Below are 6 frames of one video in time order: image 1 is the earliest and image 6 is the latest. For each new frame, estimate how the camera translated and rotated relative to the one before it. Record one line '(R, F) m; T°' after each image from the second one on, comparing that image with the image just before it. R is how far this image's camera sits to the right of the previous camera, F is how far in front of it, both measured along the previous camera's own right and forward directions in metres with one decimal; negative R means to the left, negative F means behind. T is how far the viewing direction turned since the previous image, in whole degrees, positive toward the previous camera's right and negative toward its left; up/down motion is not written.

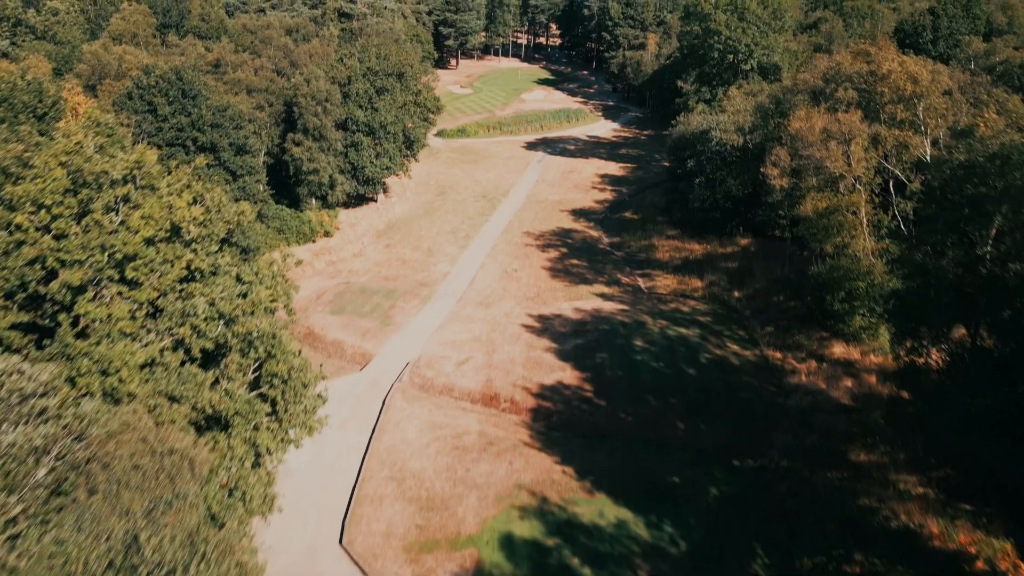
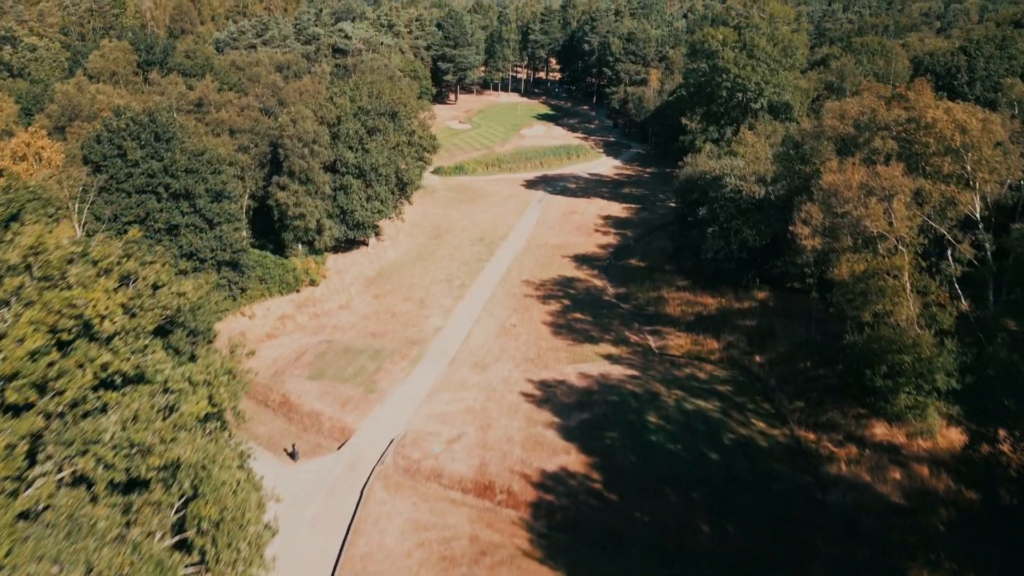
(+0.1, +2.7) m; 0°
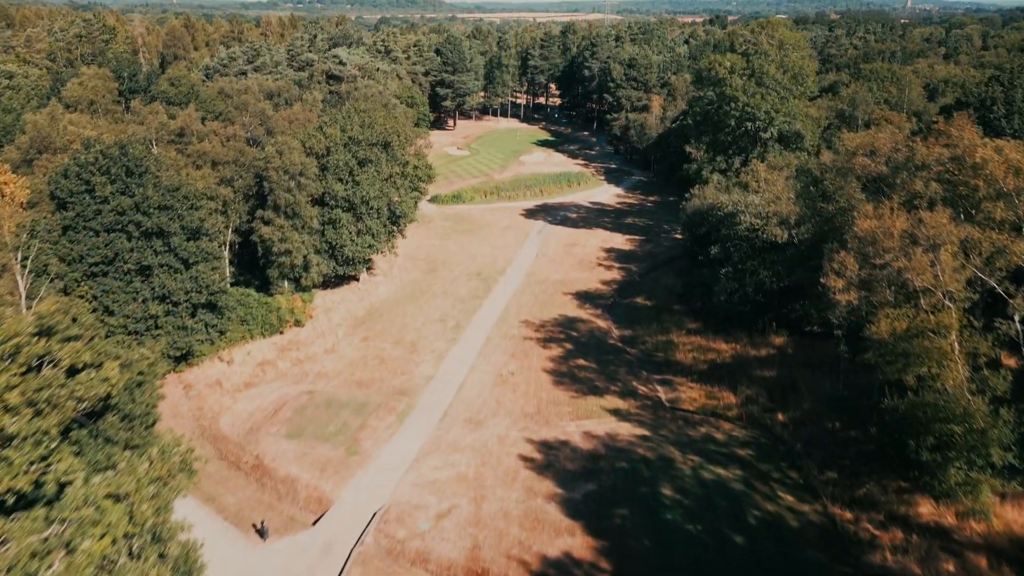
(+0.1, +2.3) m; 0°
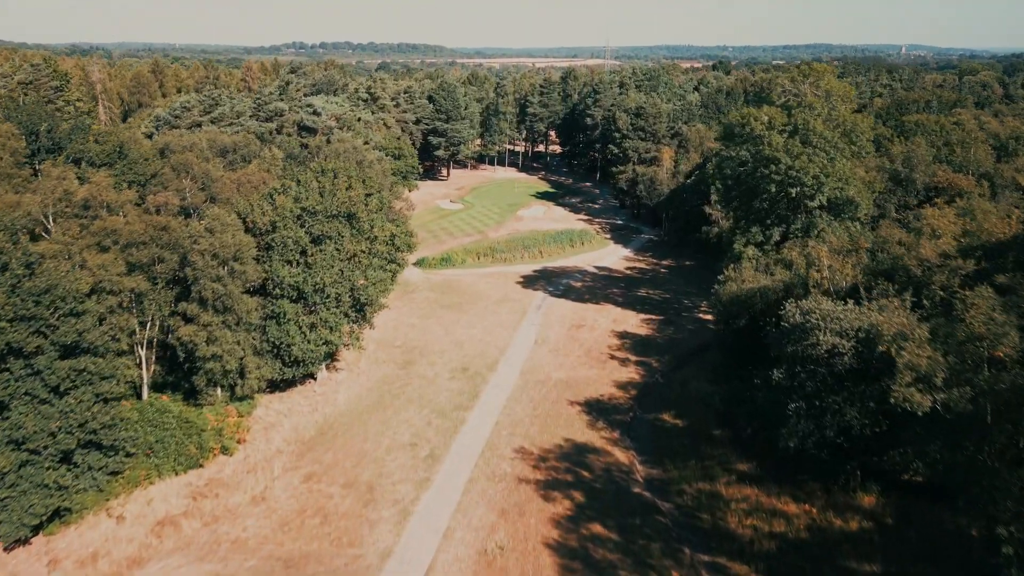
(+0.3, +7.9) m; 0°
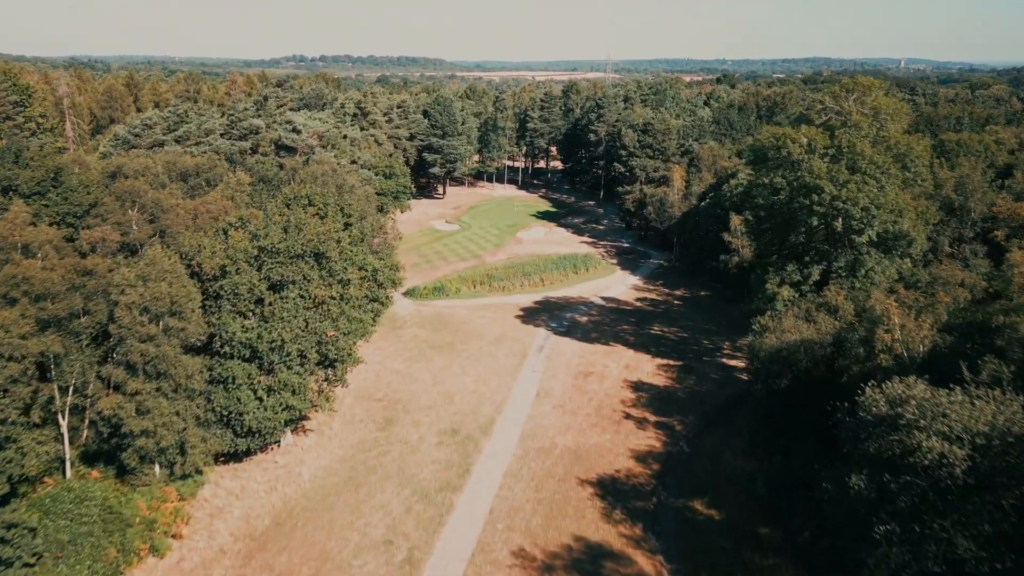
(+0.1, +5.1) m; 0°
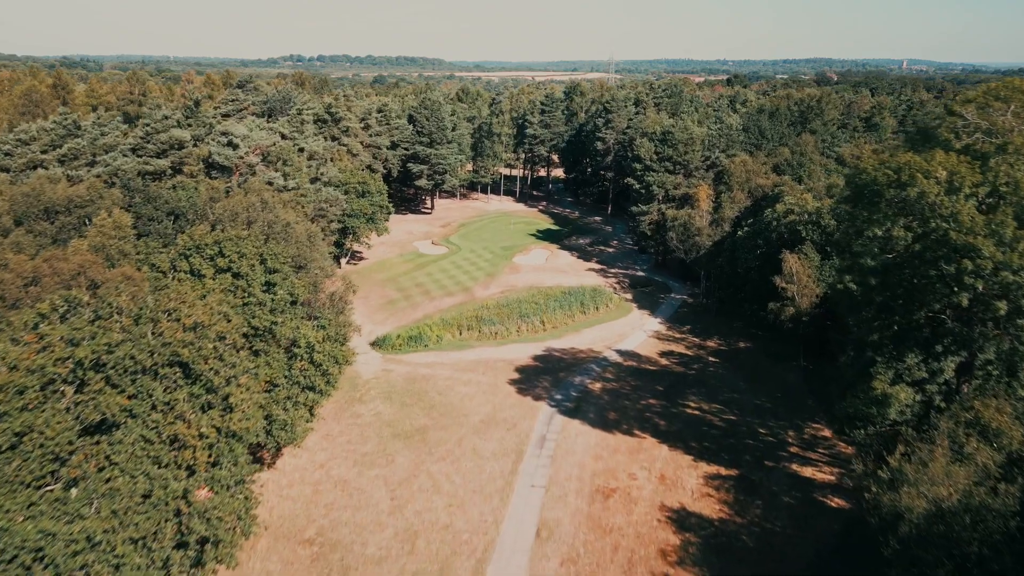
(+0.4, +10.6) m; 0°
